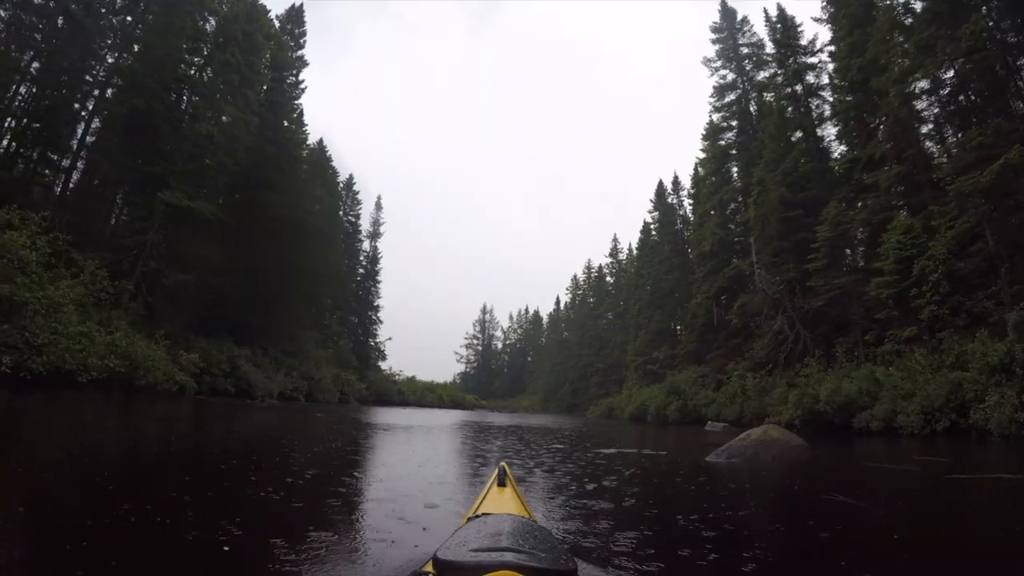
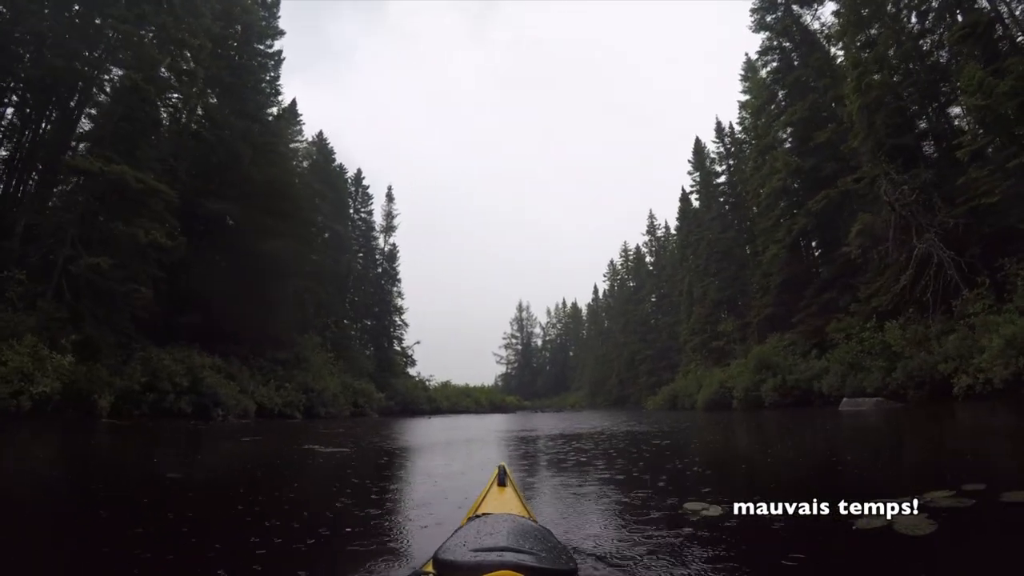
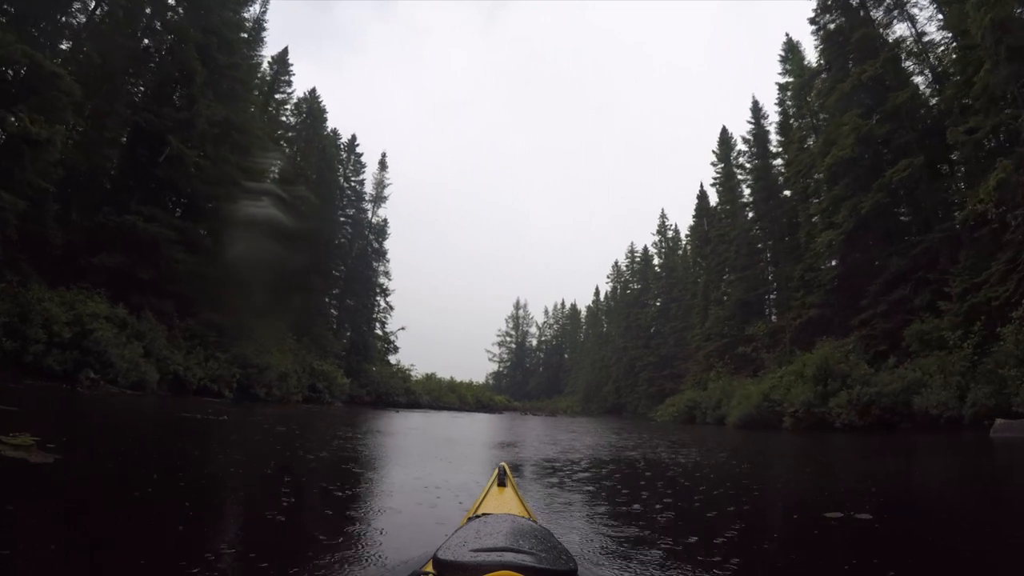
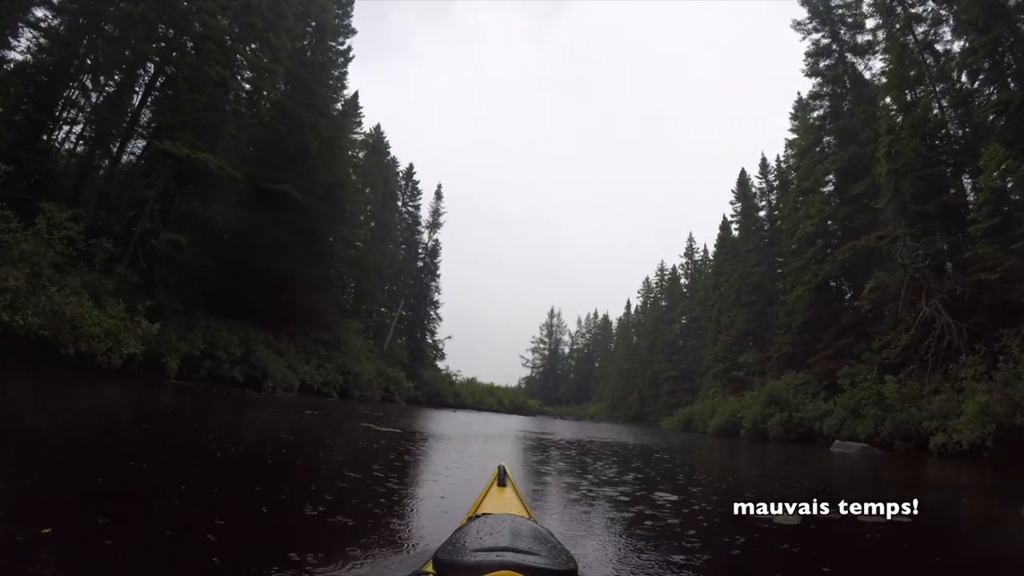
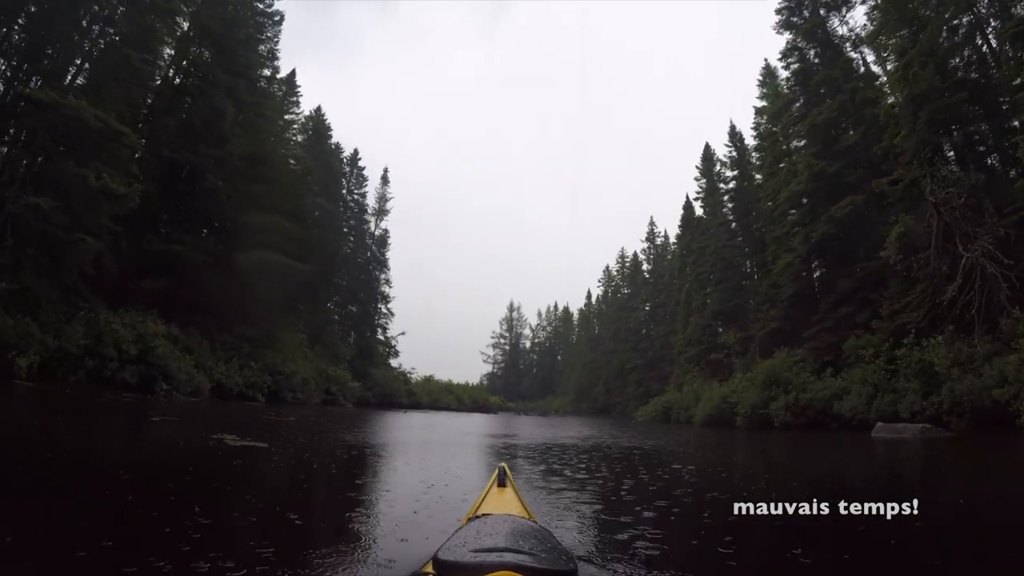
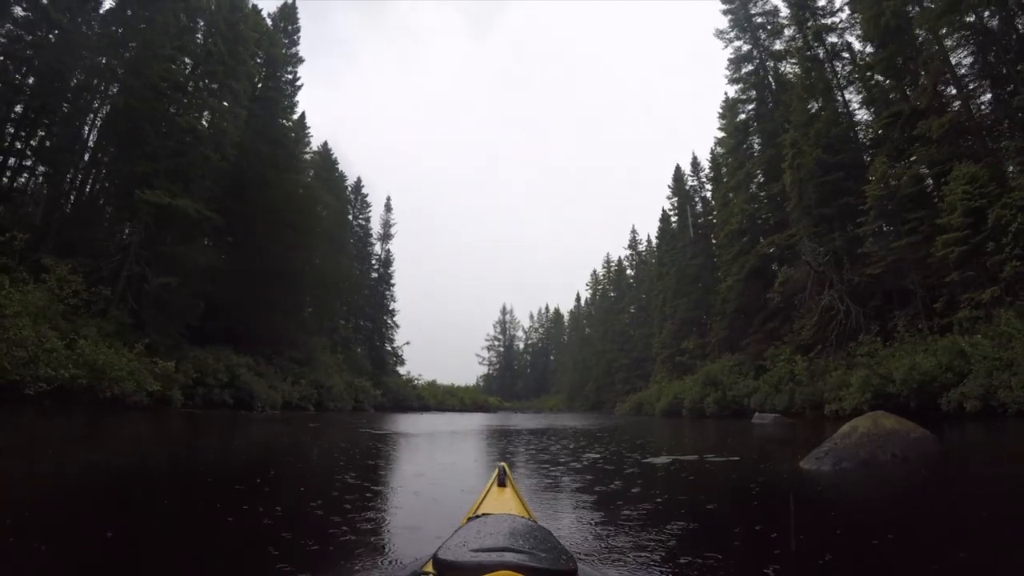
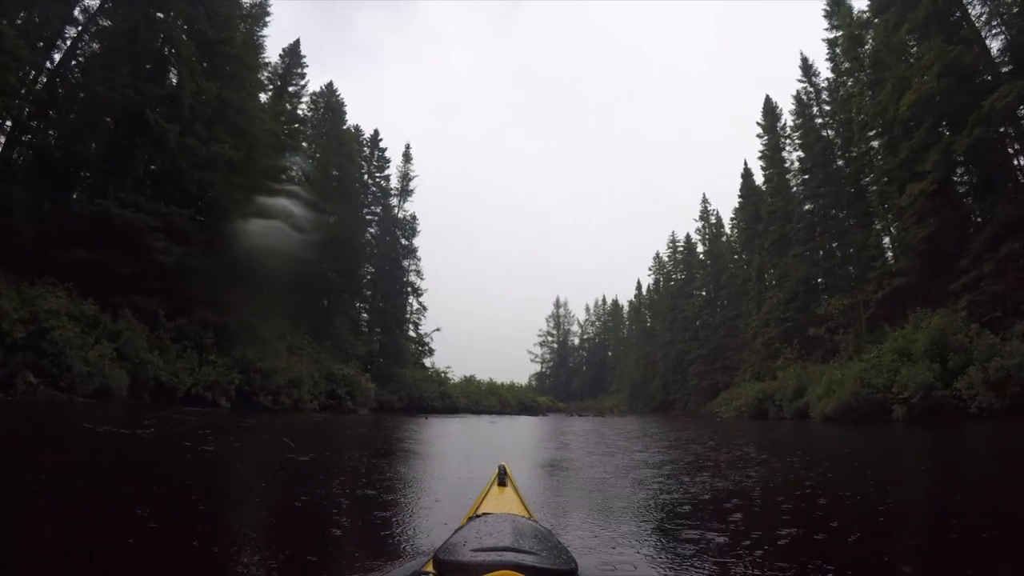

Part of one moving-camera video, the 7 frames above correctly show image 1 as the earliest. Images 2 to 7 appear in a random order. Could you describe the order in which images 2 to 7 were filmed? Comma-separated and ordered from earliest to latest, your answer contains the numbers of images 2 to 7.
6, 4, 2, 5, 3, 7
